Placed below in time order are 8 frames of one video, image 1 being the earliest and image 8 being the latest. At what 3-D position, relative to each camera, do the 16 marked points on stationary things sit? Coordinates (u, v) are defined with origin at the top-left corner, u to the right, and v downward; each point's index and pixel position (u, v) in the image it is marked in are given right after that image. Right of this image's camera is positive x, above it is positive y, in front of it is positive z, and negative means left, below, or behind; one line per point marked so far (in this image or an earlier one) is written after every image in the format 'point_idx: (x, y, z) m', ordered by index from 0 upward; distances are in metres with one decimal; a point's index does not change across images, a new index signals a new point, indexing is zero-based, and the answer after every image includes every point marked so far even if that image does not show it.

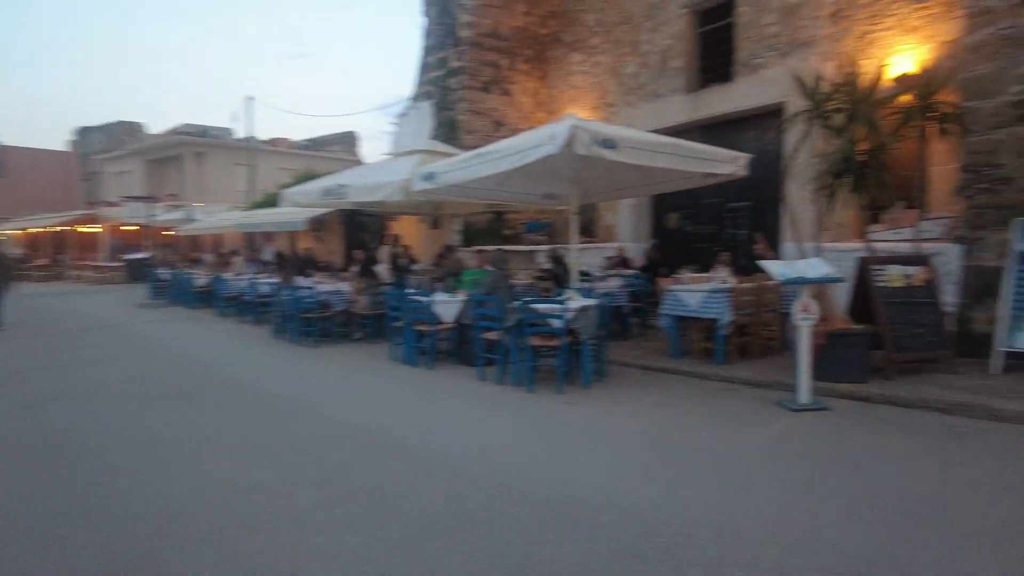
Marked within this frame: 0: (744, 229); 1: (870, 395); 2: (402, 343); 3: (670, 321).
0: (+4.0, +1.0, +11.5) m
1: (+3.0, -0.9, +5.5) m
2: (-1.4, -0.7, +8.1) m
3: (+1.8, -0.4, +7.4) m
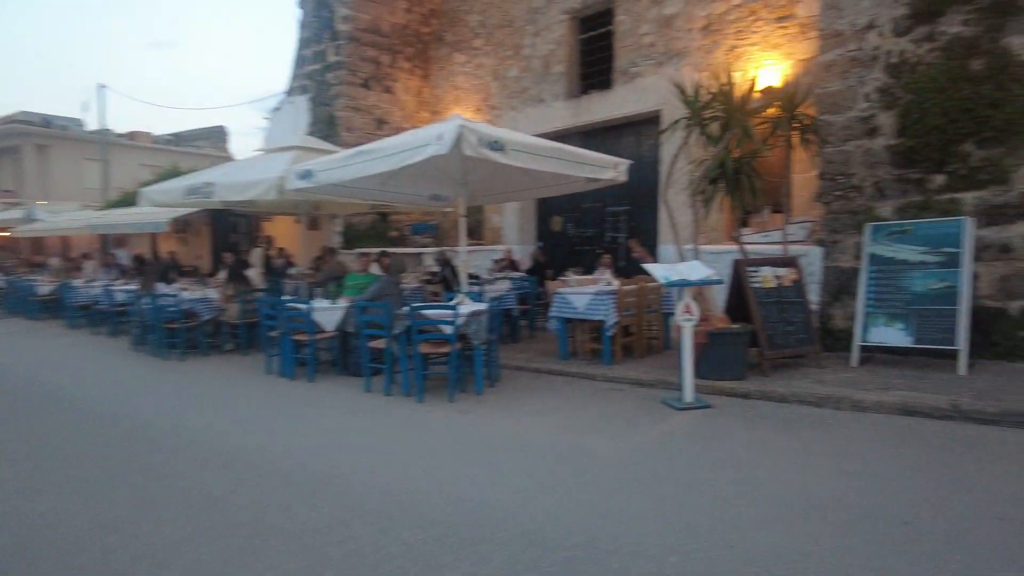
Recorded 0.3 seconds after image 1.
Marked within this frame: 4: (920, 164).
0: (+2.0, +1.0, +11.8) m
1: (+2.1, -0.9, +5.8) m
2: (-2.7, -0.8, +7.6) m
3: (+0.5, -0.4, +7.5) m
4: (+4.3, +1.3, +7.0) m
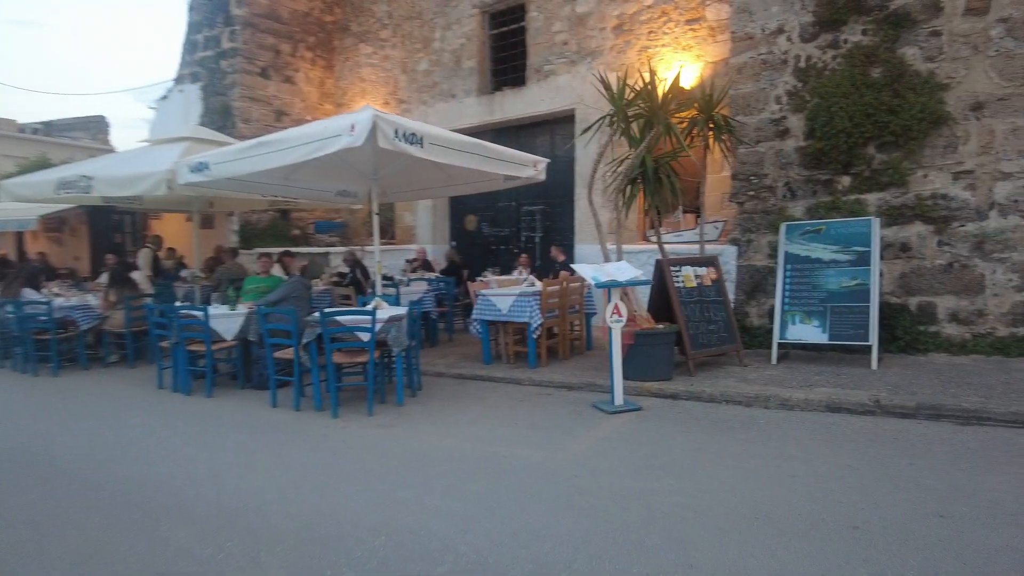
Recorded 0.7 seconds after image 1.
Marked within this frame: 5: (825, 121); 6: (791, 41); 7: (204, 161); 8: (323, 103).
0: (+0.5, +1.0, +11.7) m
1: (+1.5, -0.9, +5.7) m
2: (-3.6, -0.8, +6.8) m
3: (-0.3, -0.4, +7.2) m
4: (+3.4, +1.3, +7.2) m
5: (+3.4, +1.8, +7.1) m
6: (+3.2, +2.8, +7.5) m
7: (-3.4, +1.4, +7.2) m
8: (-4.0, +3.9, +13.9) m
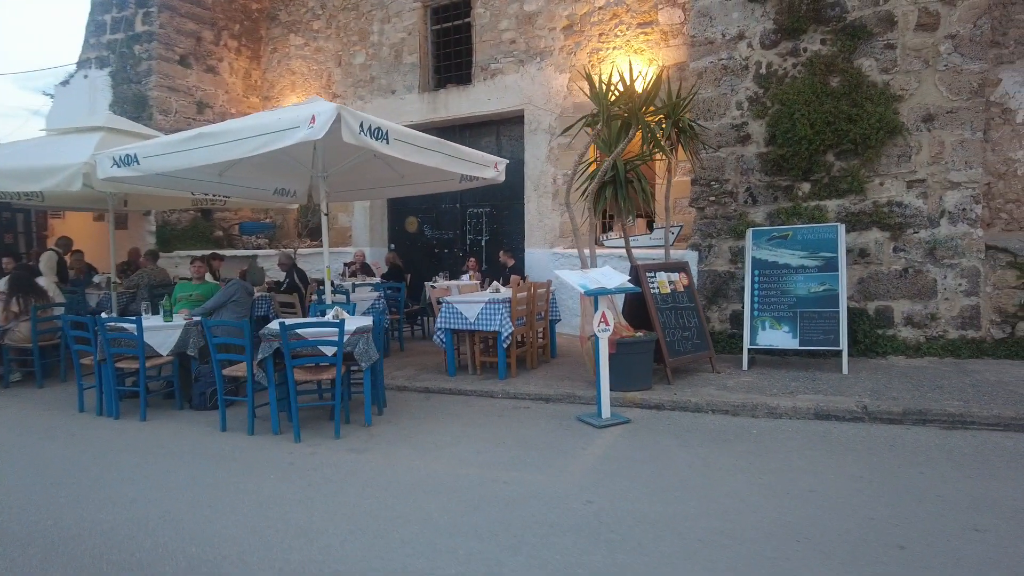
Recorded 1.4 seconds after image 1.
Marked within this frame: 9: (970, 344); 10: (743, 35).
0: (-0.5, +0.9, +11.3) m
1: (+1.3, -1.0, +5.6) m
2: (-3.8, -0.9, +6.0) m
3: (-0.7, -0.5, +6.8) m
4: (+3.0, +1.3, +7.3) m
5: (+3.0, +1.8, +7.2) m
6: (+2.7, +2.7, +7.5) m
7: (-3.7, +1.3, +6.4) m
8: (-5.2, +3.8, +13.0) m
9: (+4.7, -0.6, +6.7) m
10: (+2.7, +2.9, +7.6) m
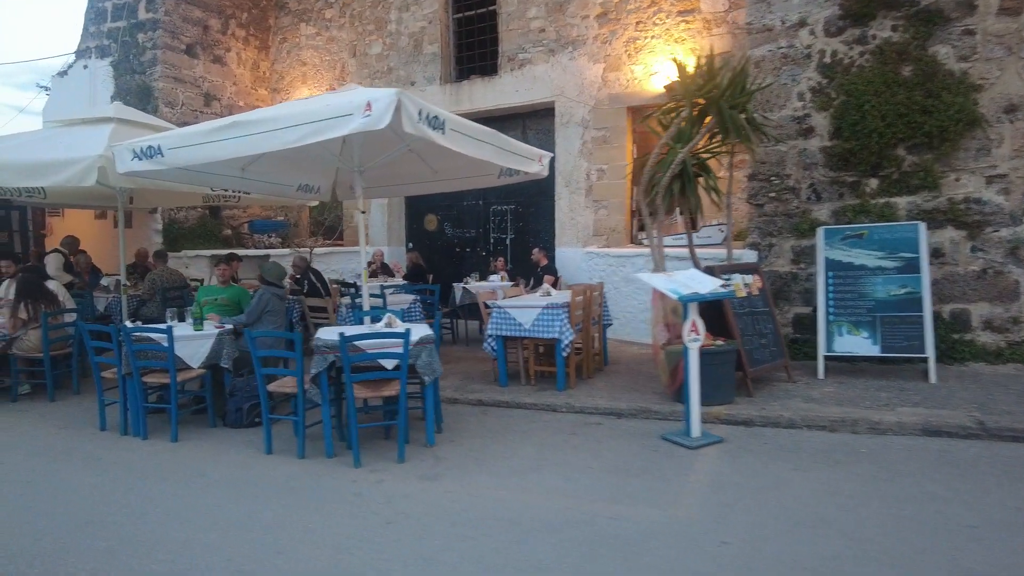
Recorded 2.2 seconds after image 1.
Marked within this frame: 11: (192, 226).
0: (0.0, +0.9, +10.8) m
1: (+1.8, -1.0, +5.1) m
2: (-3.3, -0.9, +5.5) m
3: (-0.1, -0.5, +6.3) m
4: (+3.6, +1.3, +6.9) m
5: (+3.5, +1.7, +6.8) m
6: (+3.3, +2.7, +7.1) m
7: (-3.2, +1.3, +5.9) m
8: (-4.8, +3.8, +12.4) m
9: (+5.2, -0.6, +6.3) m
10: (+3.2, +2.9, +7.1) m
11: (-5.5, +1.1, +11.3) m
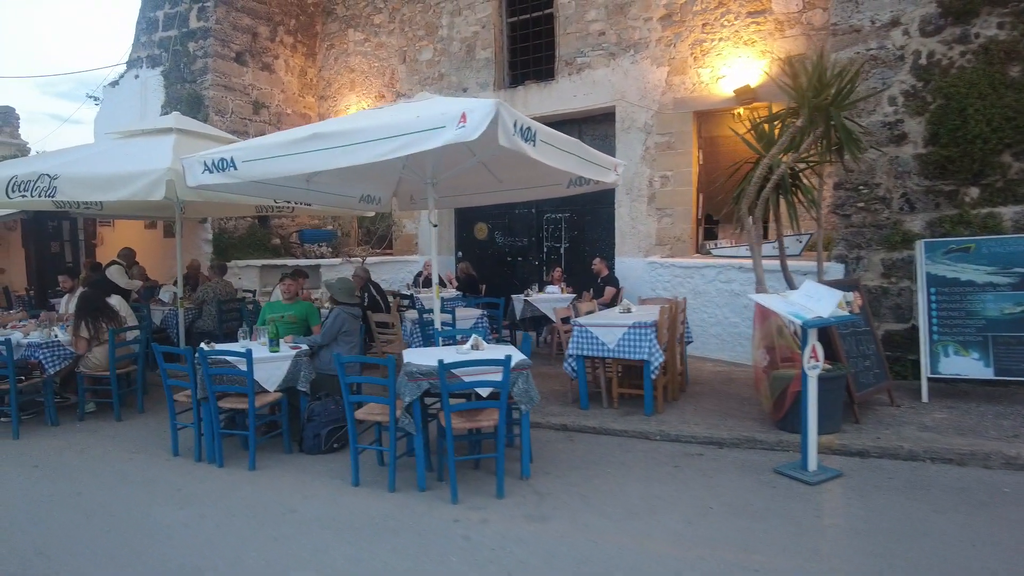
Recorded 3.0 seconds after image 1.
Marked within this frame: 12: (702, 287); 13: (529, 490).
0: (+0.9, +0.7, +10.5) m
1: (+2.6, -1.2, +4.7) m
2: (-2.6, -1.1, +5.2) m
3: (+0.6, -0.7, +6.0) m
4: (+4.3, +1.1, +6.5) m
5: (+4.3, +1.6, +6.4) m
6: (+4.0, +2.6, +6.6) m
7: (-2.5, +1.1, +5.7) m
8: (-3.8, +3.6, +12.2) m
9: (+5.9, -0.7, +5.8) m
10: (+3.9, +2.7, +6.7) m
11: (-4.6, +0.9, +11.2) m
12: (+2.4, 0.0, +8.4) m
13: (+0.1, -1.4, +4.3) m
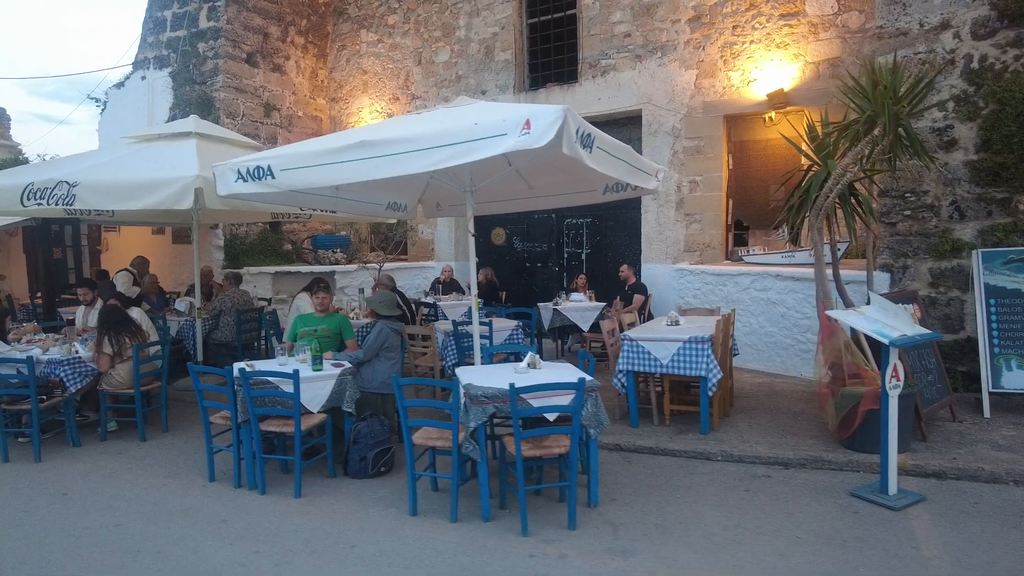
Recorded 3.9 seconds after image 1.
0: (+1.2, +0.6, +10.3) m
1: (+3.0, -1.3, +4.5) m
2: (-2.1, -1.2, +5.0) m
3: (+1.0, -0.8, +5.7) m
4: (+4.7, +1.0, +6.3) m
5: (+4.7, +1.5, +6.2) m
6: (+4.4, +2.5, +6.5) m
7: (-2.0, +1.0, +5.4) m
8: (-3.6, +3.5, +11.9) m
9: (+6.4, -0.8, +5.7) m
10: (+4.3, +2.6, +6.5) m
11: (-4.3, +0.8, +10.9) m
12: (+2.8, -0.1, +8.2) m
13: (+0.5, -1.5, +4.1) m
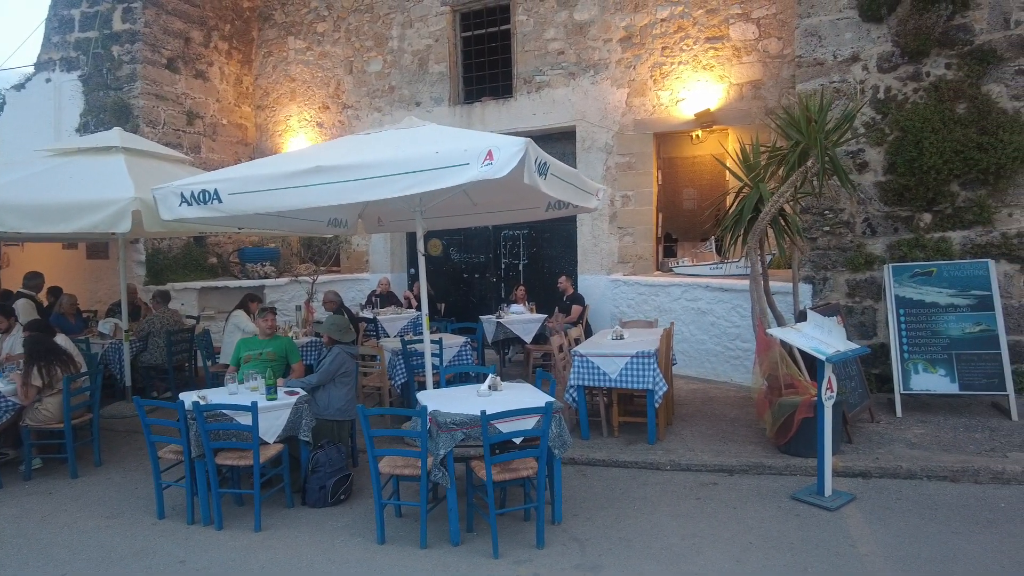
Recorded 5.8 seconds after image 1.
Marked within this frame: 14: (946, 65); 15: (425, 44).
0: (+0.2, +0.5, +10.5) m
1: (+2.7, -1.4, +5.0) m
2: (-2.4, -1.4, +4.8) m
3: (+0.6, -1.0, +5.9) m
4: (+4.2, +0.9, +6.9) m
5: (+4.2, +1.4, +6.8) m
6: (+3.8, +2.4, +7.1) m
7: (-2.4, +0.8, +5.2) m
8: (-4.8, +3.2, +11.5) m
9: (+5.9, -0.9, +6.5) m
10: (+3.7, +2.5, +7.1) m
11: (-5.3, +0.5, +10.4) m
12: (+2.1, -0.2, +8.7) m
13: (+0.3, -1.6, +4.3) m
14: (+4.5, +2.3, +6.8) m
15: (-1.4, +3.9, +10.5) m
